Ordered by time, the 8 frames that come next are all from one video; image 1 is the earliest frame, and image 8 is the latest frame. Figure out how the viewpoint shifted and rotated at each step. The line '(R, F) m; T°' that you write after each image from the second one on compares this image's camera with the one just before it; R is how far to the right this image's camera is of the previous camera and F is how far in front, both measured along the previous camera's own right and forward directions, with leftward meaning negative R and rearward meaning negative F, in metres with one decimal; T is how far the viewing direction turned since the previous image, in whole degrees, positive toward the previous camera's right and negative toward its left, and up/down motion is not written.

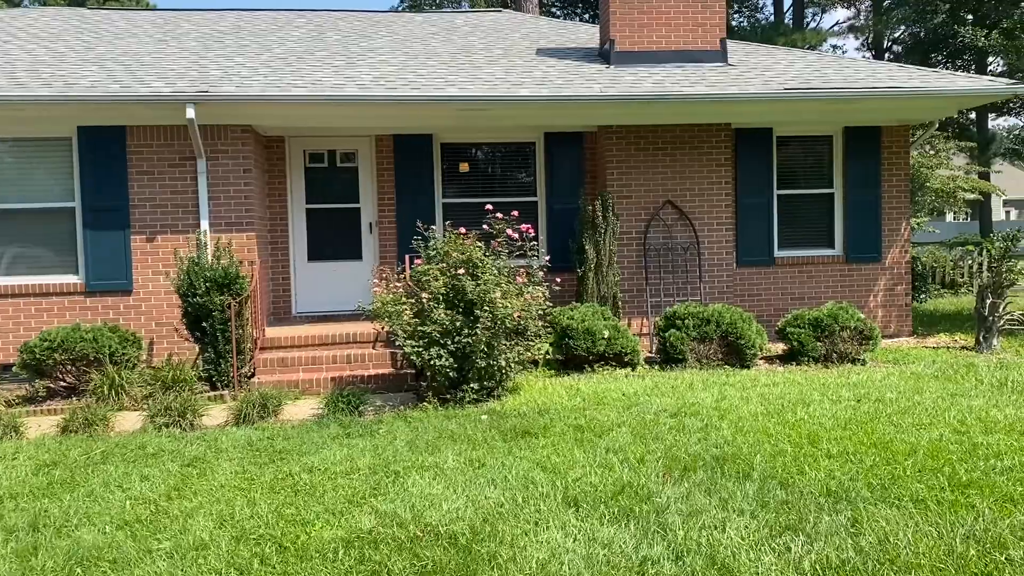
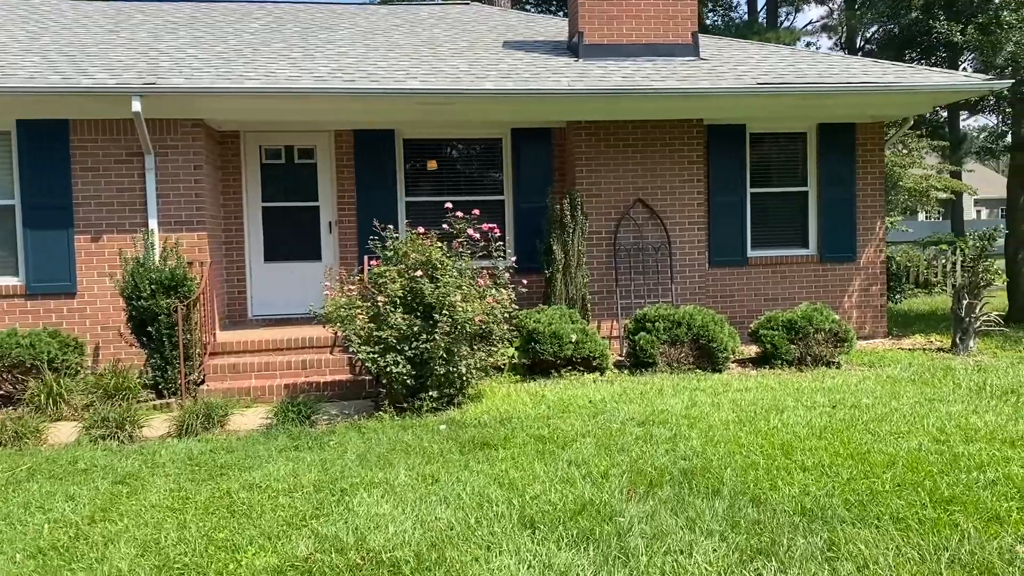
(+0.1, +0.3) m; +2°
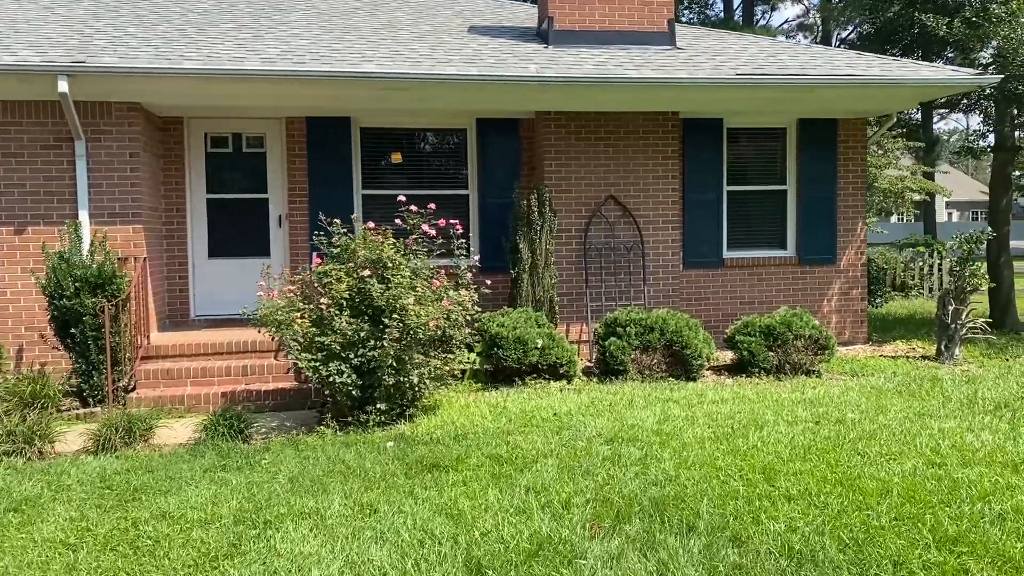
(+0.1, +0.5) m; +2°
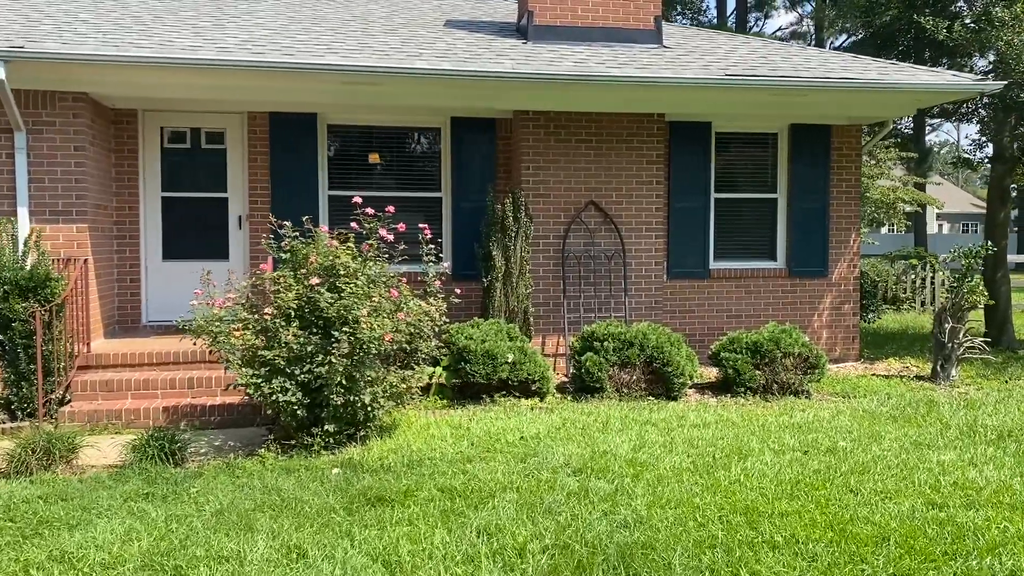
(+0.1, +0.5) m; +1°
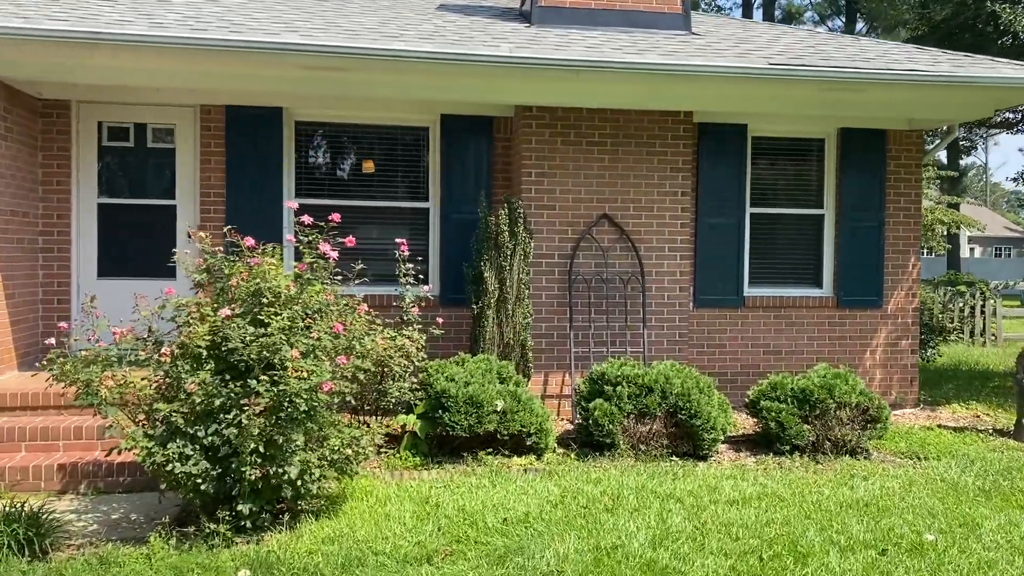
(+0.2, +1.2) m; -1°
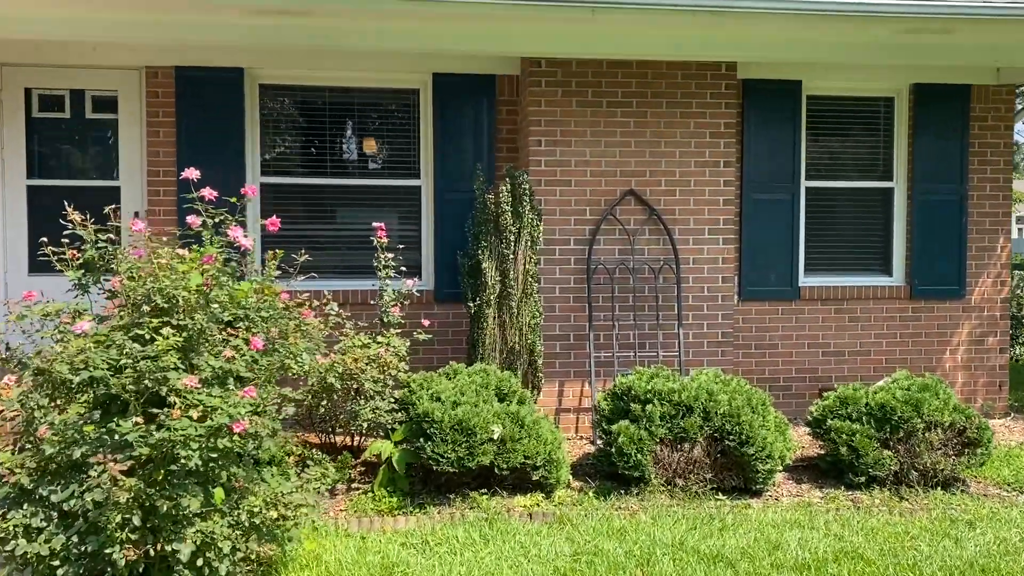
(+0.1, +1.1) m; -2°
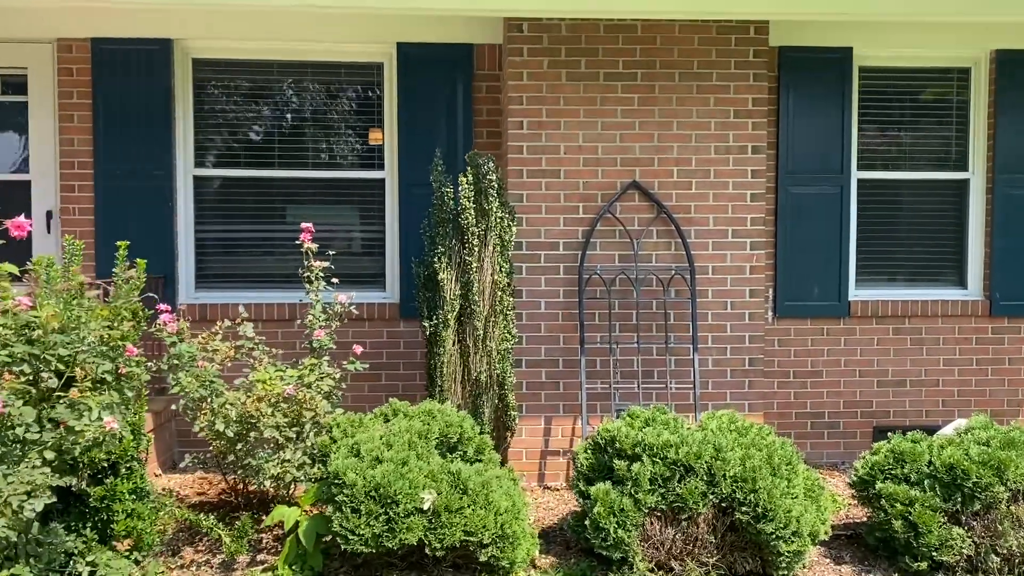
(+0.4, +1.0) m; -4°
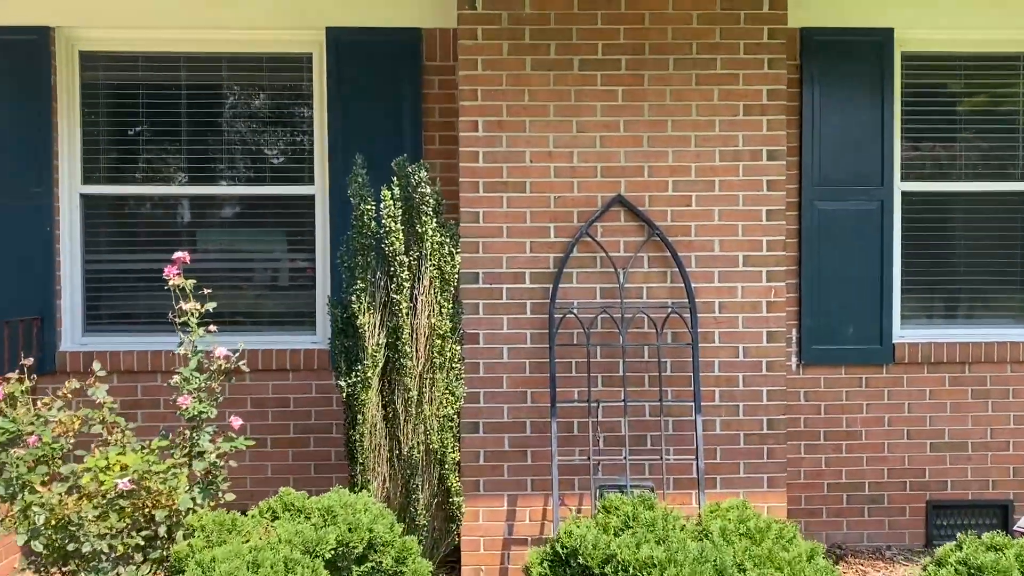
(+0.3, +0.9) m; -2°
